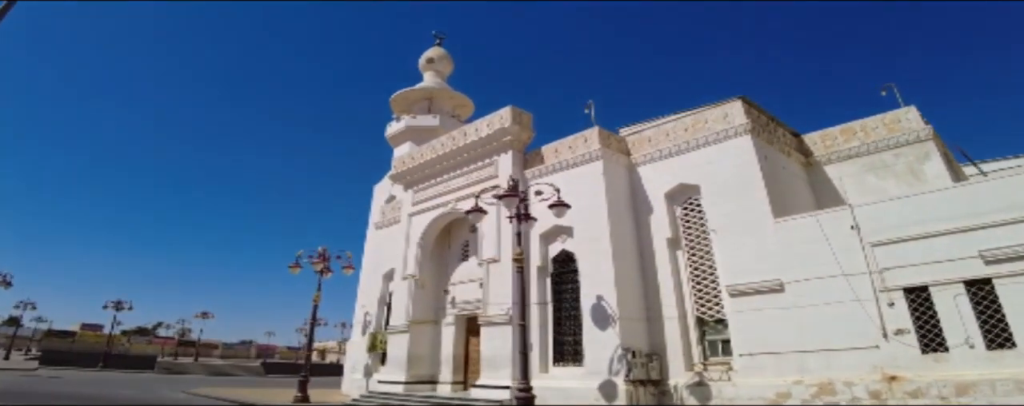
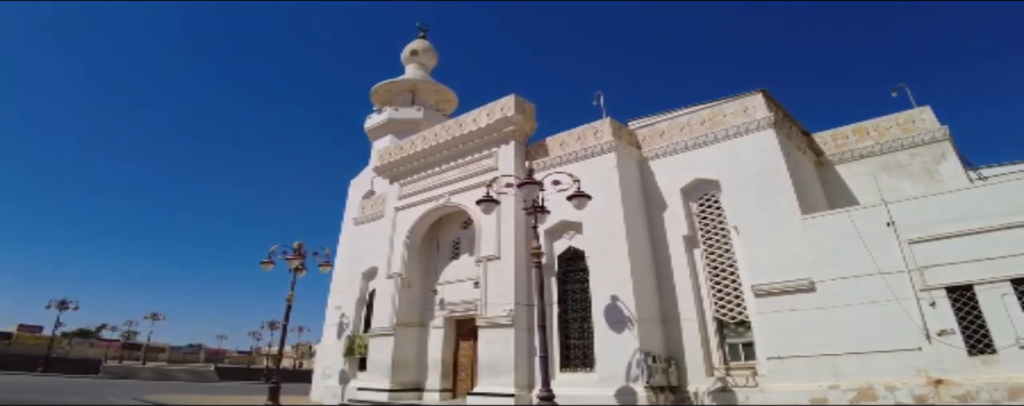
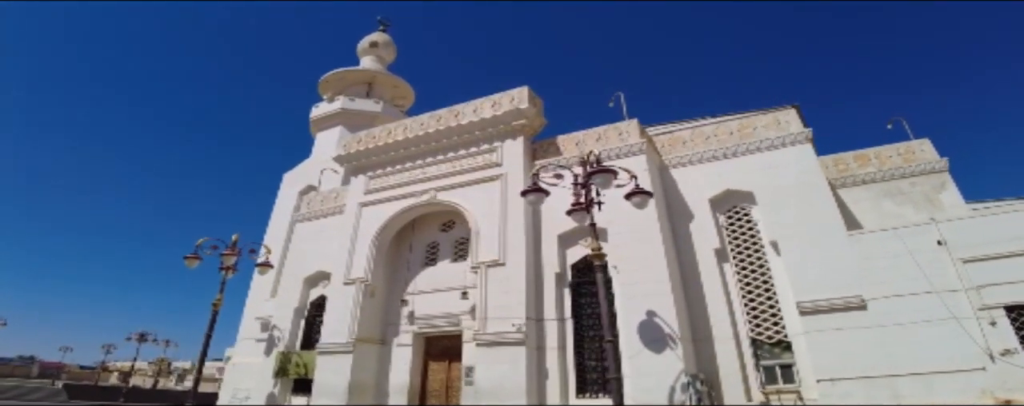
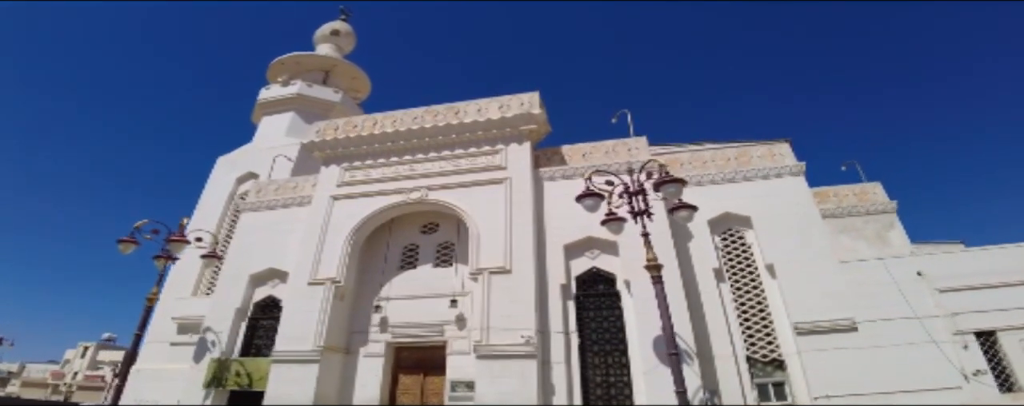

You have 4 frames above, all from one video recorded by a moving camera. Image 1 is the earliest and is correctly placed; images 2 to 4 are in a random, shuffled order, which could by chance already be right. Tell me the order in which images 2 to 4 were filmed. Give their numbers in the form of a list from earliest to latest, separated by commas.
2, 3, 4
